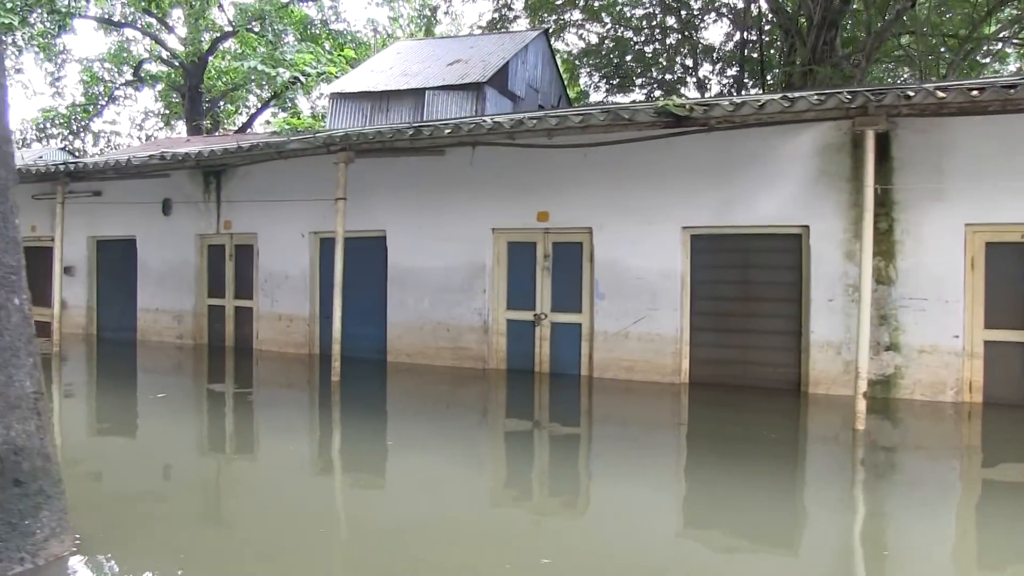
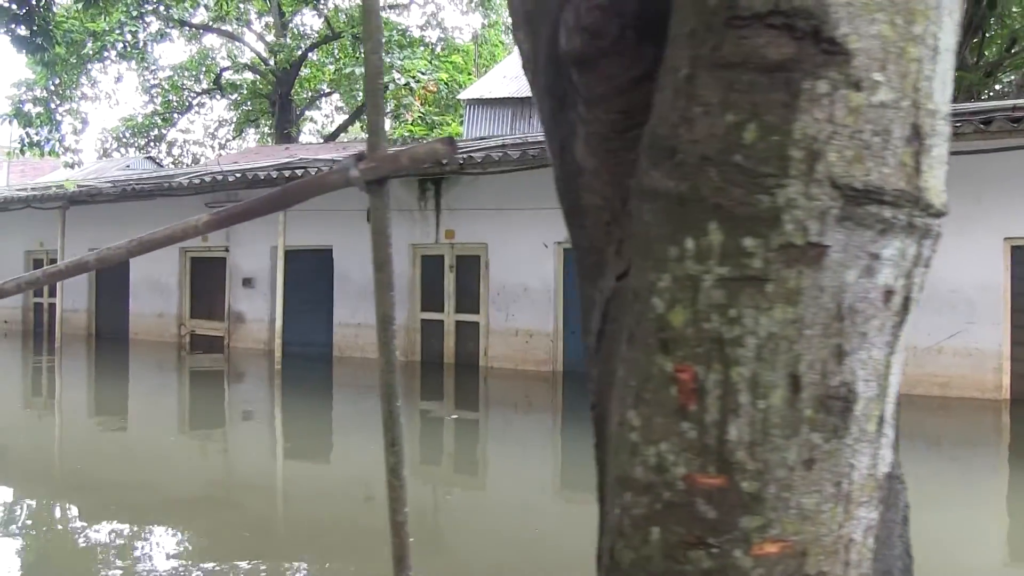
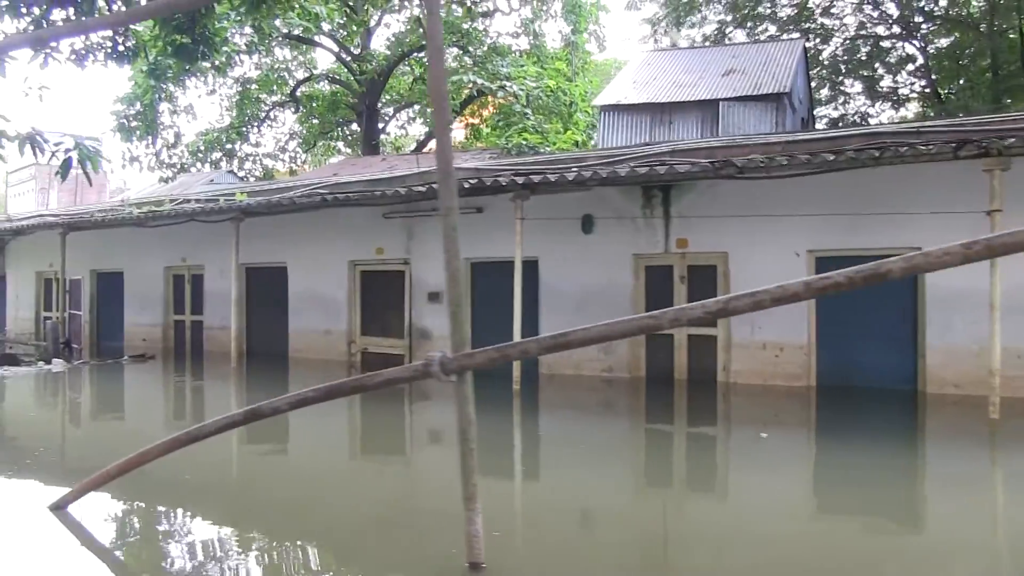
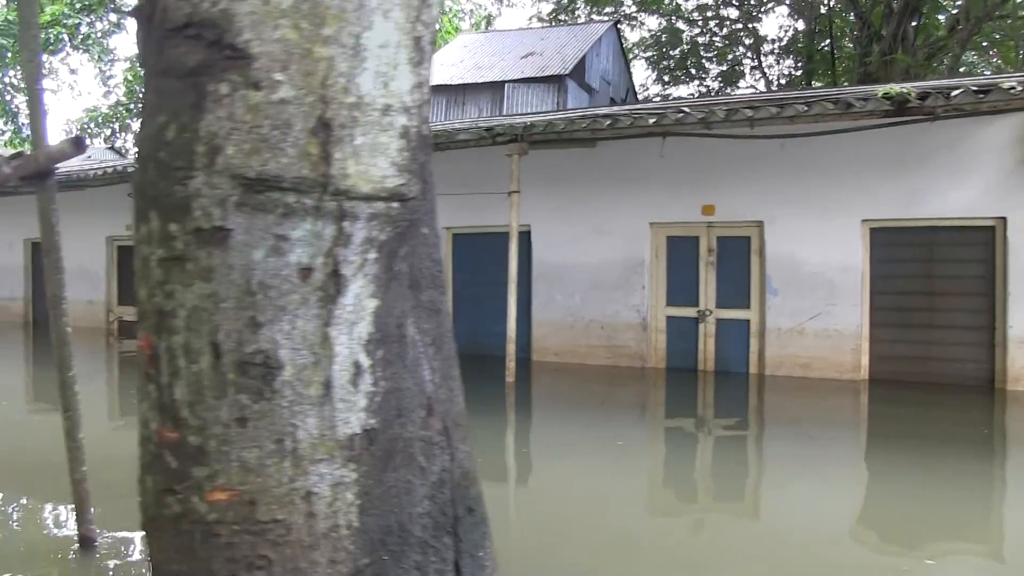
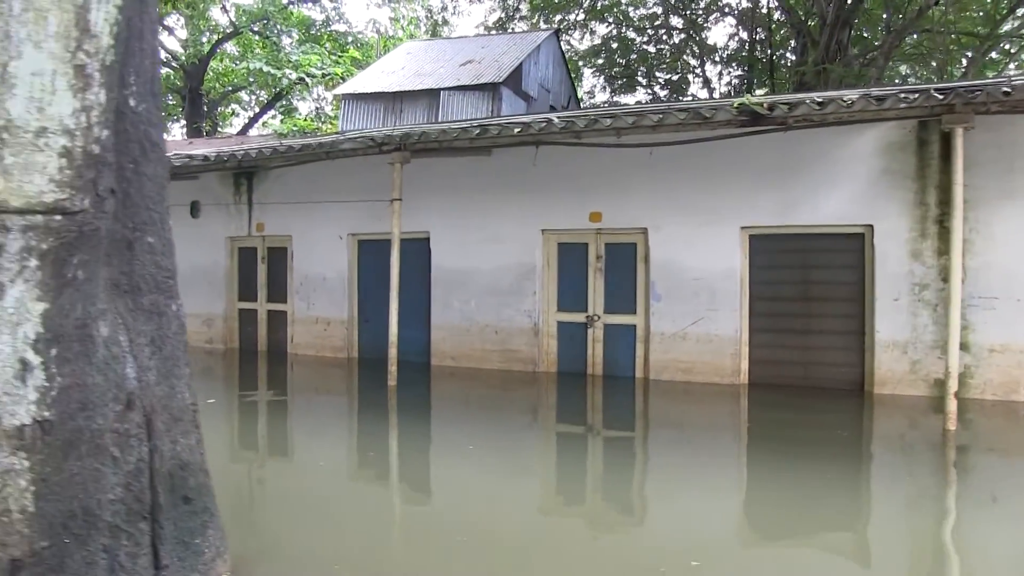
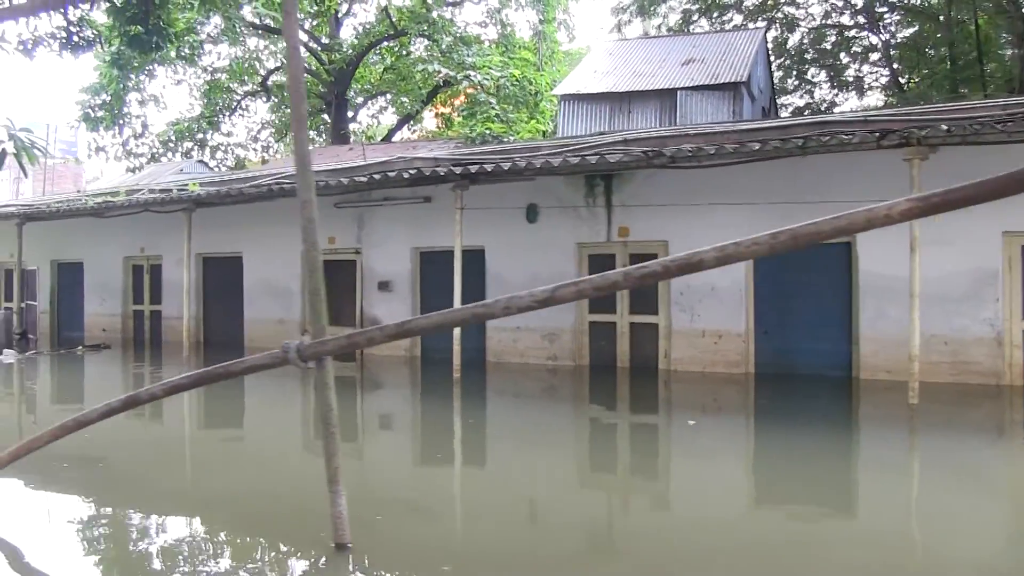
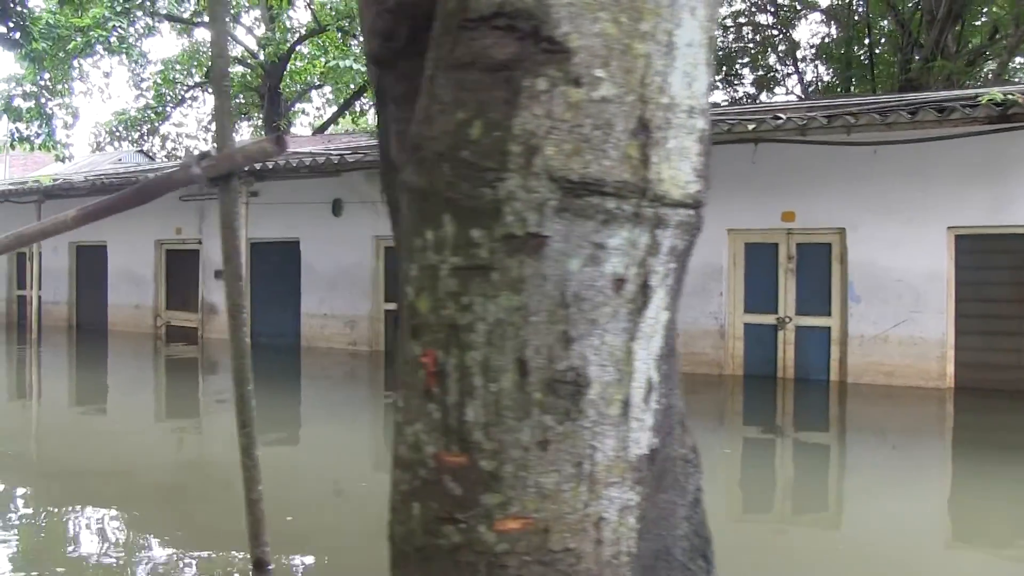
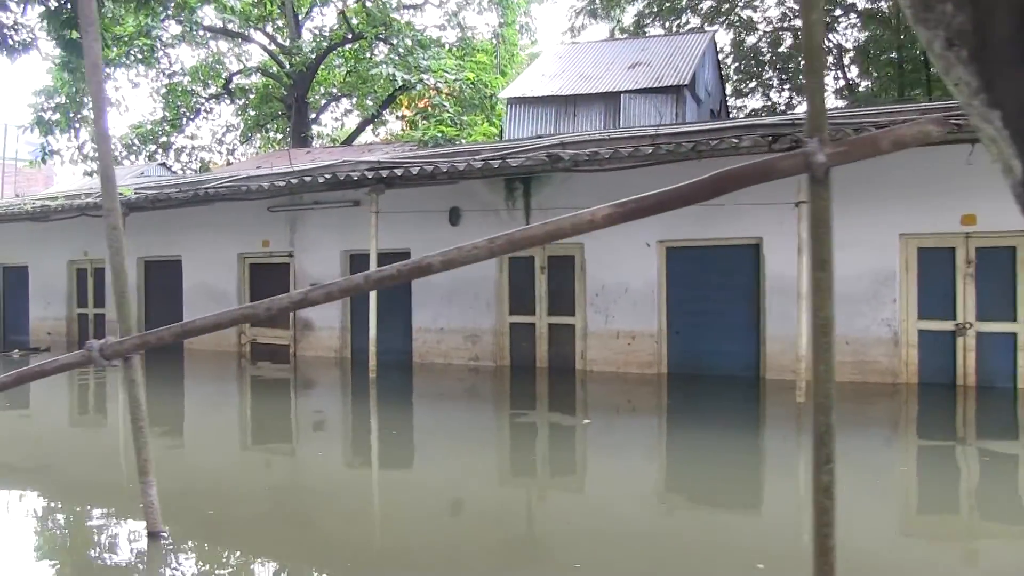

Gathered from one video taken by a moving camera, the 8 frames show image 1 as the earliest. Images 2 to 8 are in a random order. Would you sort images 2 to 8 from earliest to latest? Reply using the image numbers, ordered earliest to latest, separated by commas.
5, 4, 7, 2, 8, 6, 3
